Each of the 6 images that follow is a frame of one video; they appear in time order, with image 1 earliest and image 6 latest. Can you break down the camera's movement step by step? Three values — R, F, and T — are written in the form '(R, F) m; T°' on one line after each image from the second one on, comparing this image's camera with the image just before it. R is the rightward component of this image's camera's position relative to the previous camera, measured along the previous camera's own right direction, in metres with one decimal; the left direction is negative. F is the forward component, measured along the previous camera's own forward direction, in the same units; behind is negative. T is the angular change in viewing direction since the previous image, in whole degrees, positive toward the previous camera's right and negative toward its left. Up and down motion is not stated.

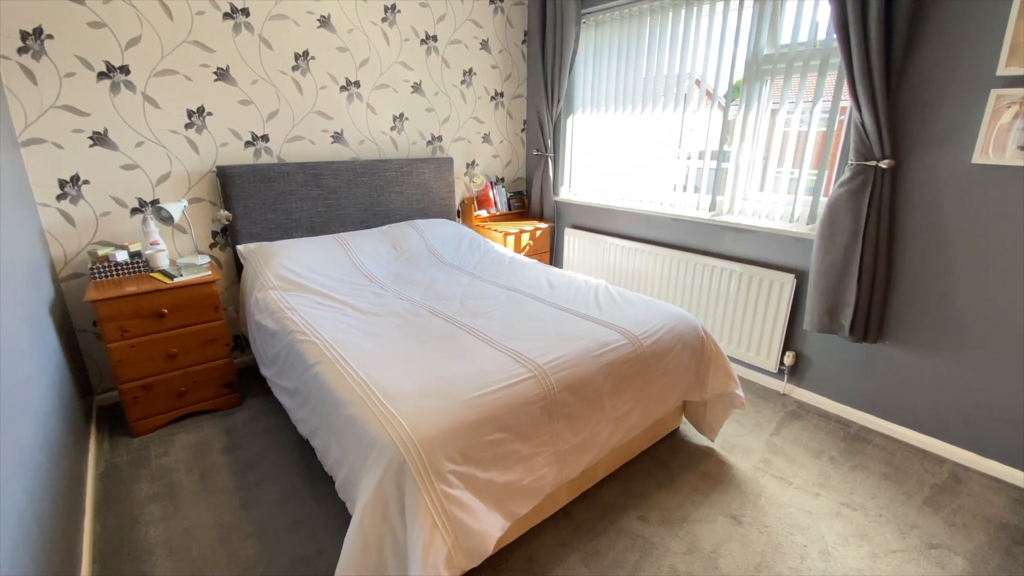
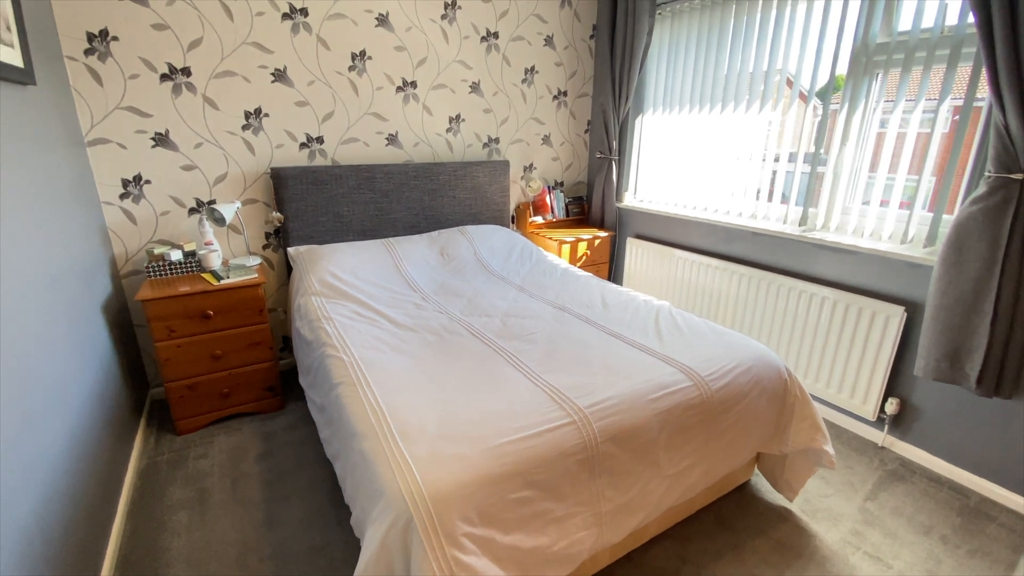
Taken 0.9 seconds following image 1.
(+0.1, +0.2) m; -8°
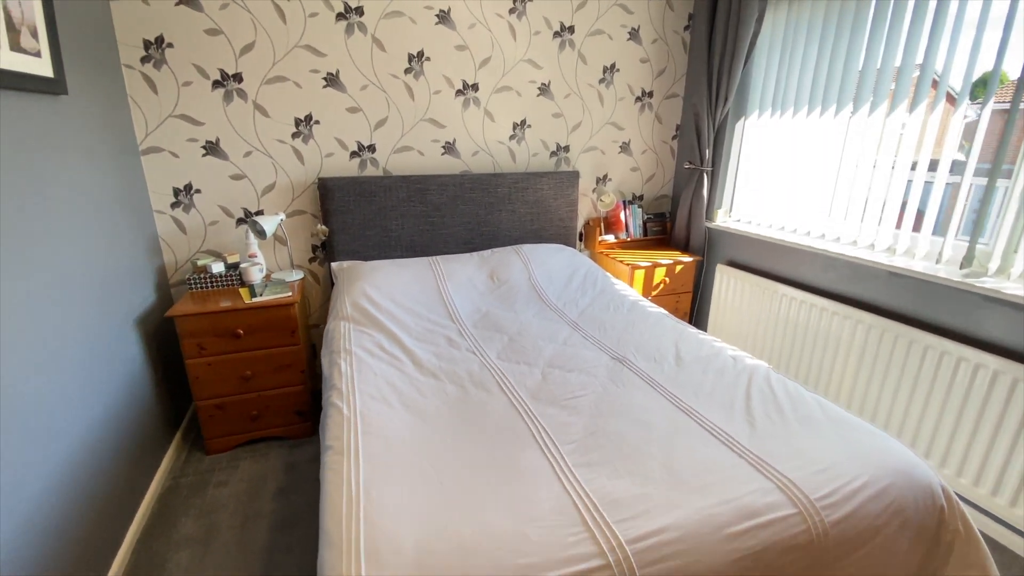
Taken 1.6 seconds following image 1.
(+0.1, +0.3) m; -10°
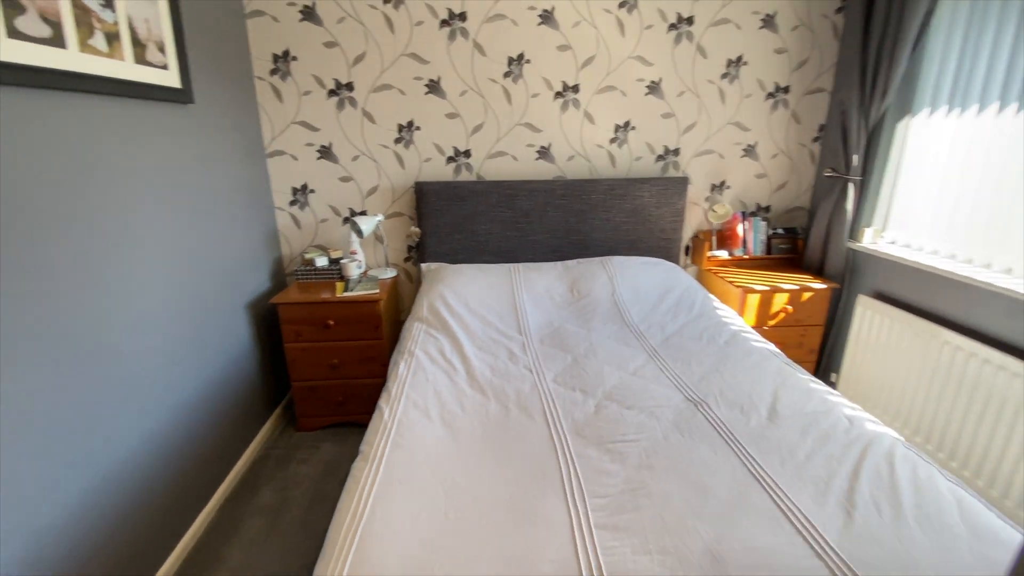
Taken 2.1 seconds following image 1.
(+0.2, +0.1) m; -15°
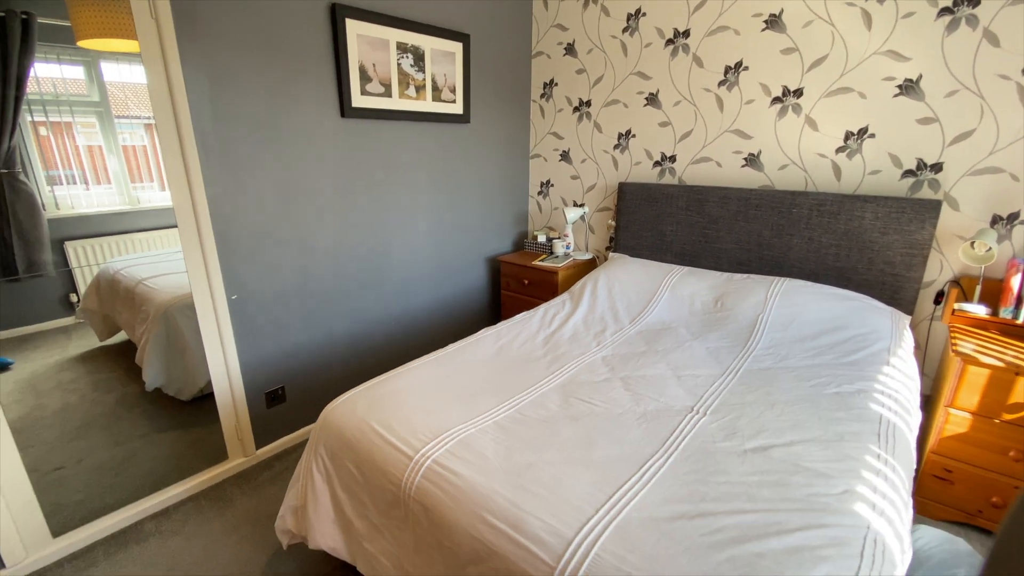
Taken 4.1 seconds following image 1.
(+1.0, -0.1) m; -41°
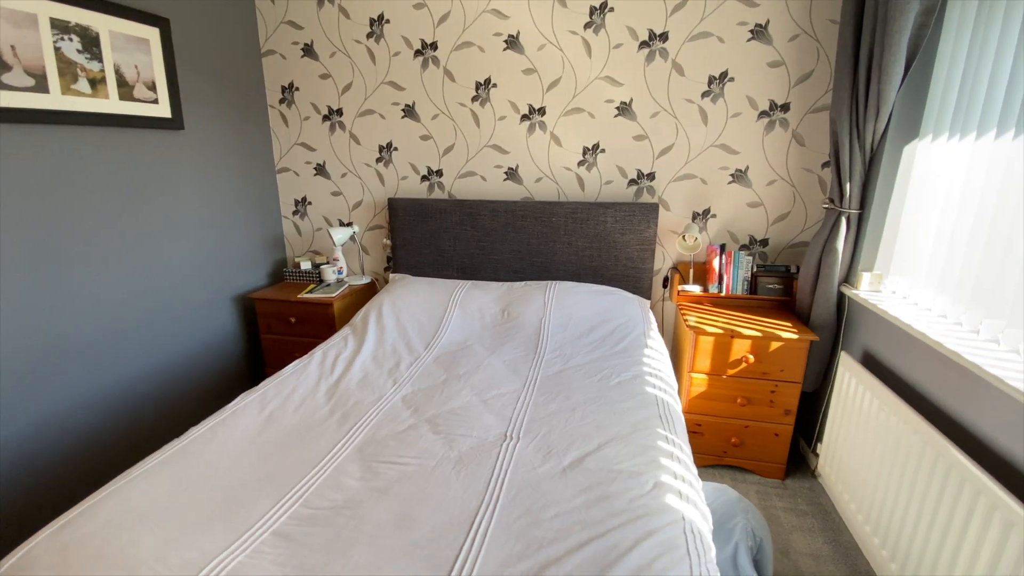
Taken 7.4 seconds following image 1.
(0.0, +0.2) m; +27°
